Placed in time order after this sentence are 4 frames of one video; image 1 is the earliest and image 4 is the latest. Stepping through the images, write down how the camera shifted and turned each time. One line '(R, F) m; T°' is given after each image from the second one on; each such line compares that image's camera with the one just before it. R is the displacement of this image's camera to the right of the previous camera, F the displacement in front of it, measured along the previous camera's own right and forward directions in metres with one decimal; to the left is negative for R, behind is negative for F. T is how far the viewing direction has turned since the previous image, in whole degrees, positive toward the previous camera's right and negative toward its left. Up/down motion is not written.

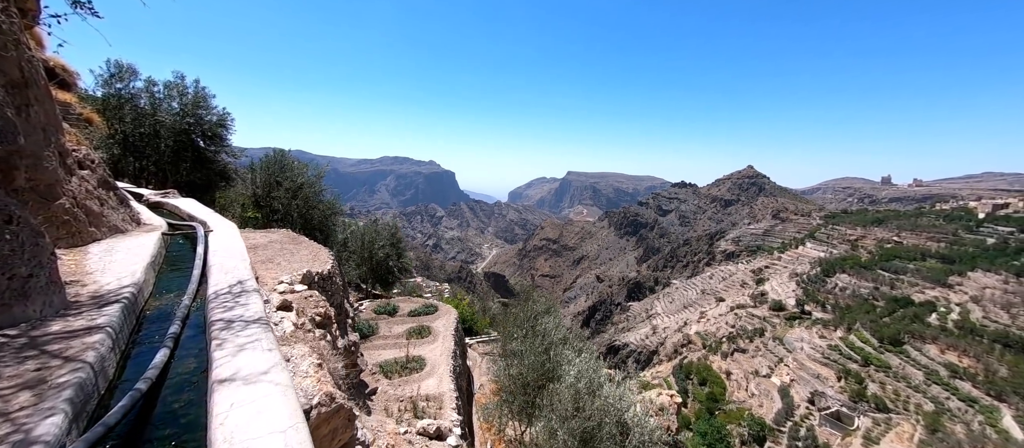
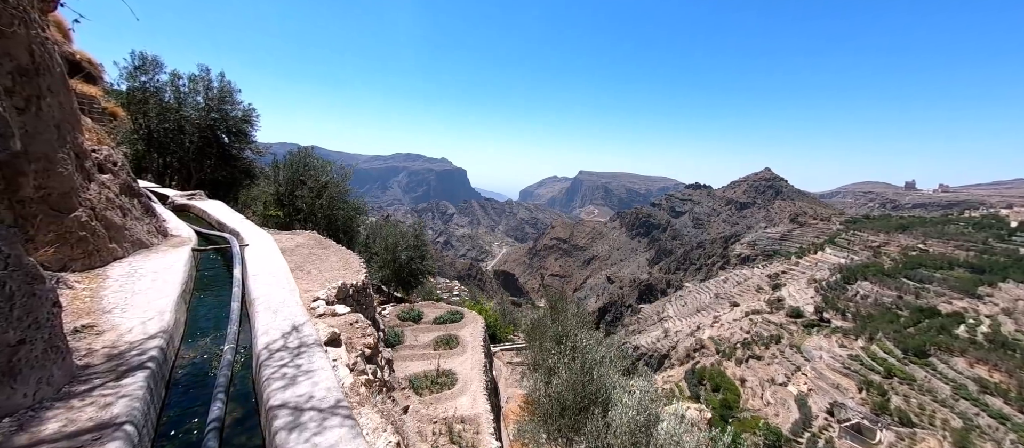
(-0.4, +0.4) m; -2°
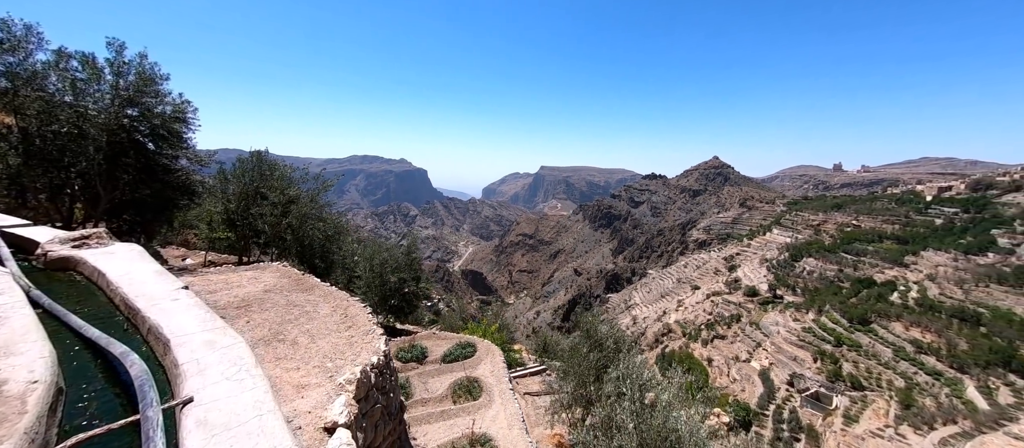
(-0.9, +1.4) m; +6°
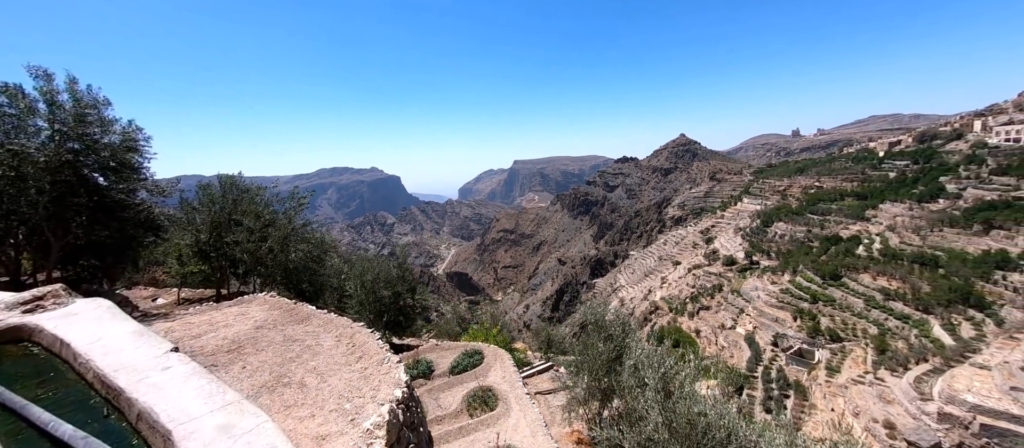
(-0.3, +0.2) m; +3°
